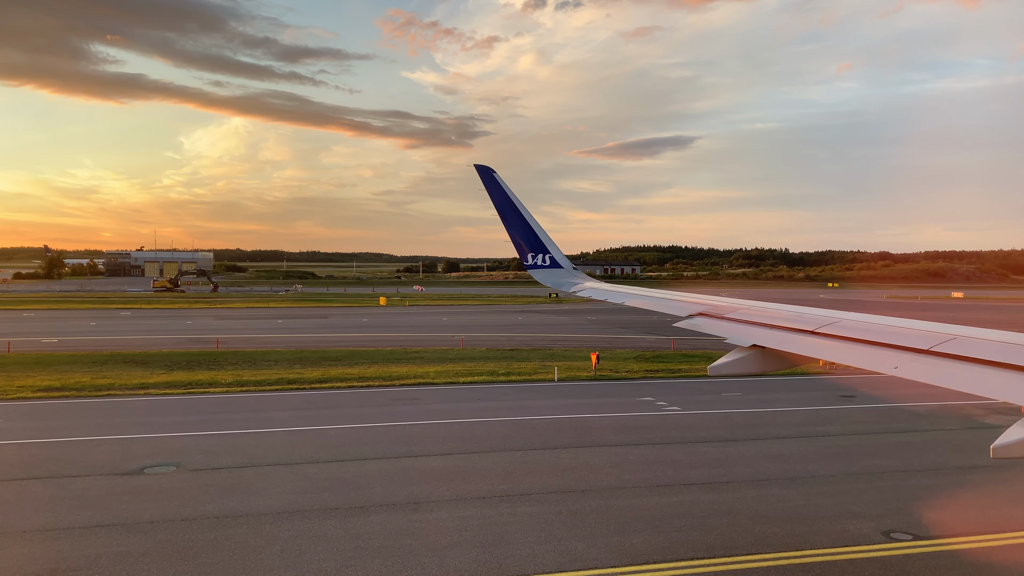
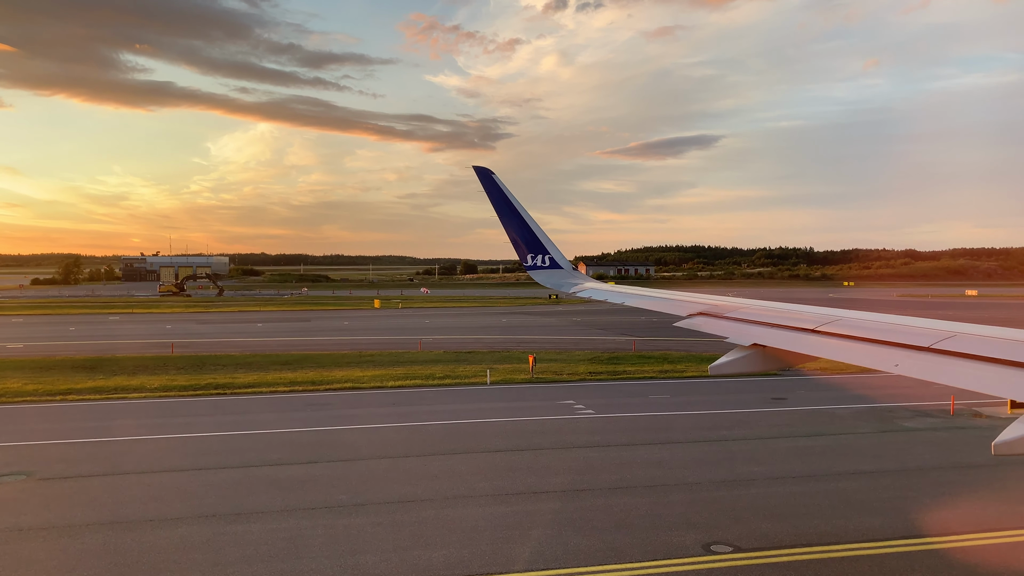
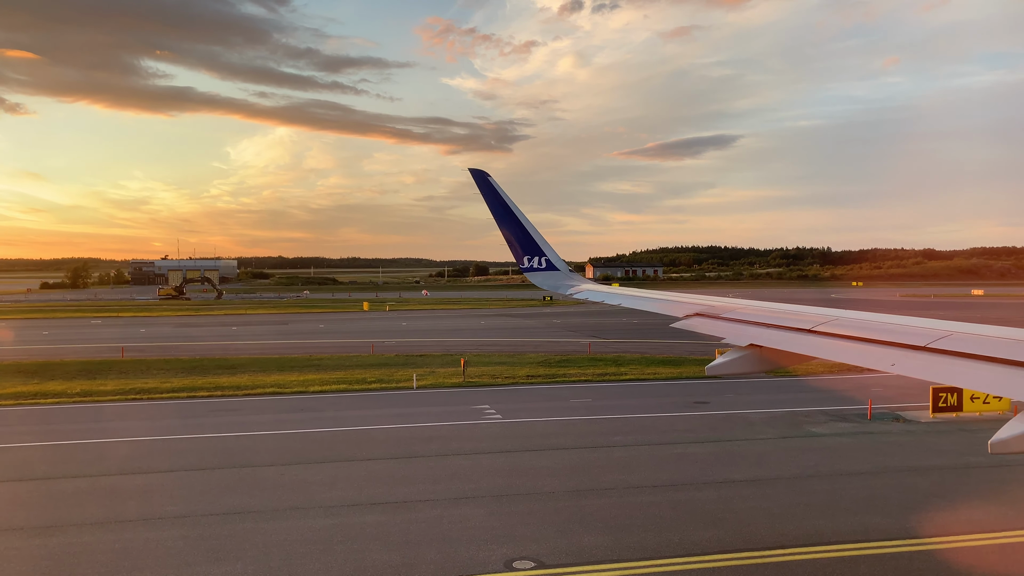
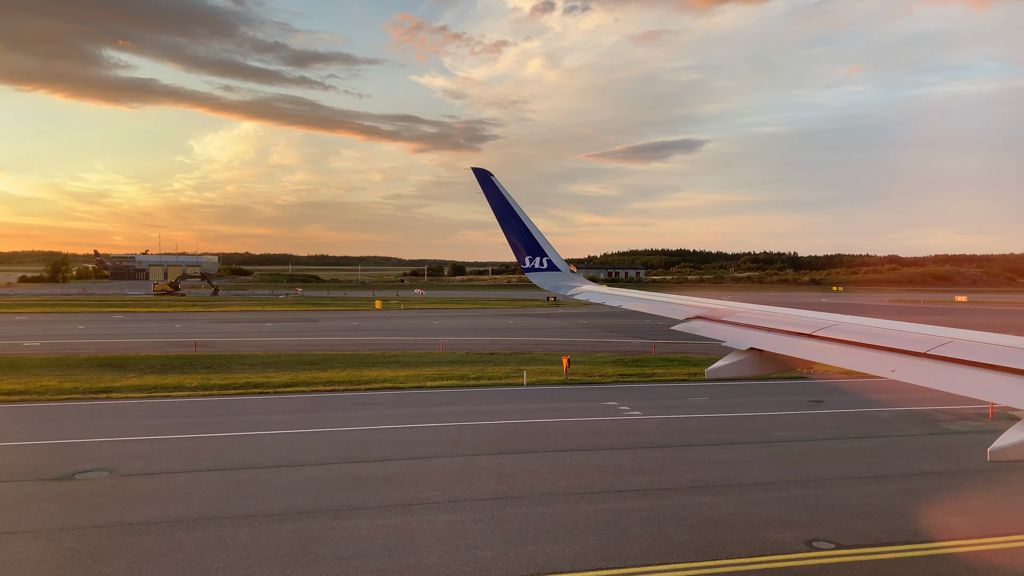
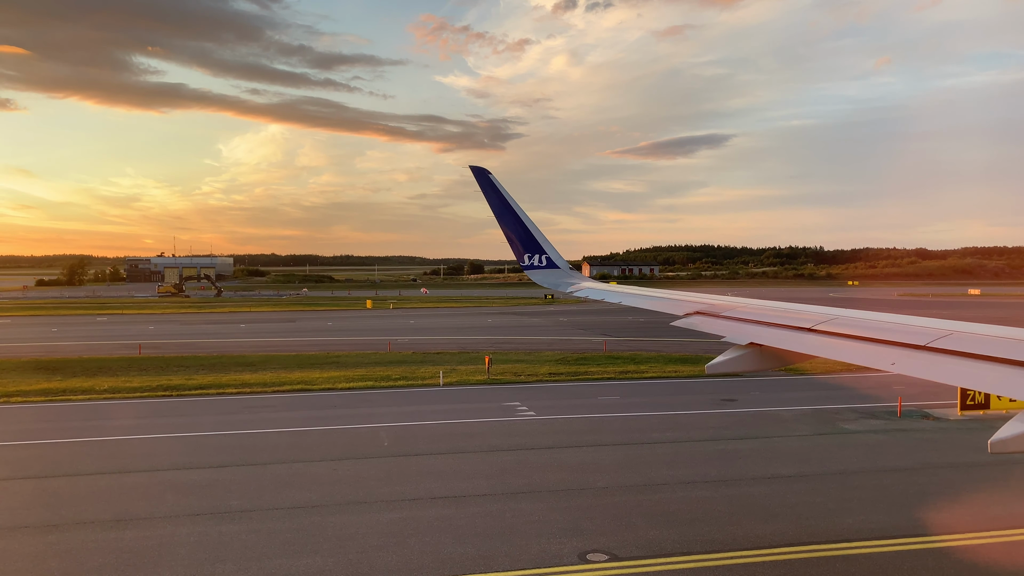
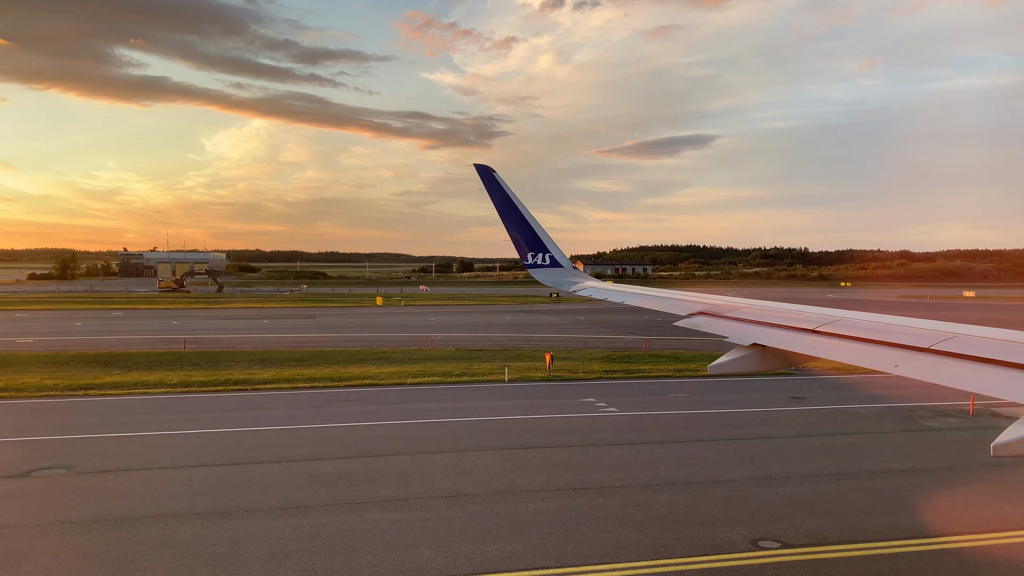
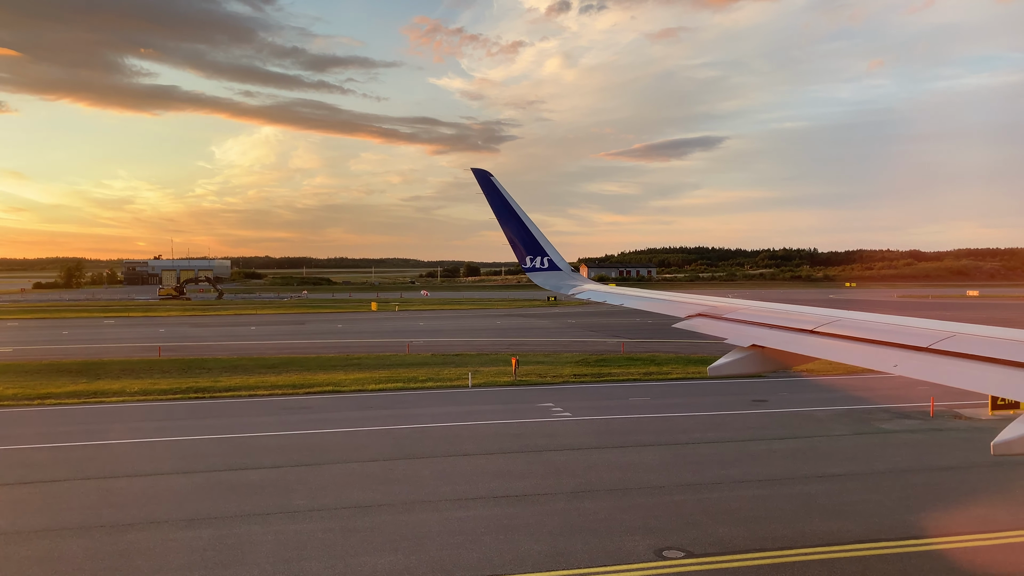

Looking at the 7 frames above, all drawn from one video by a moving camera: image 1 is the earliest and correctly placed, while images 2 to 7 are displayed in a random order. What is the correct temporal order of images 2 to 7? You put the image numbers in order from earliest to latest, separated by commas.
4, 6, 2, 7, 5, 3
